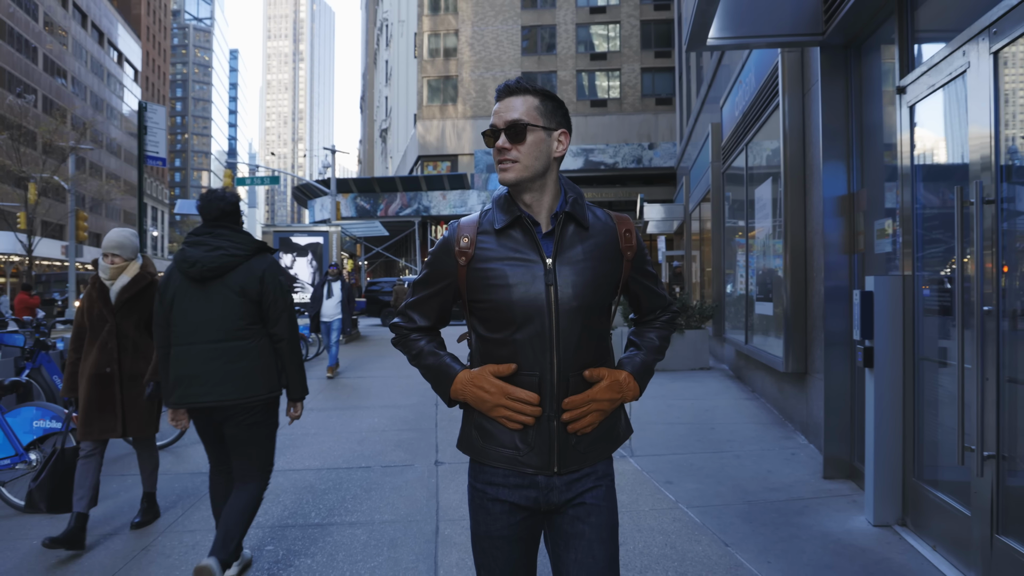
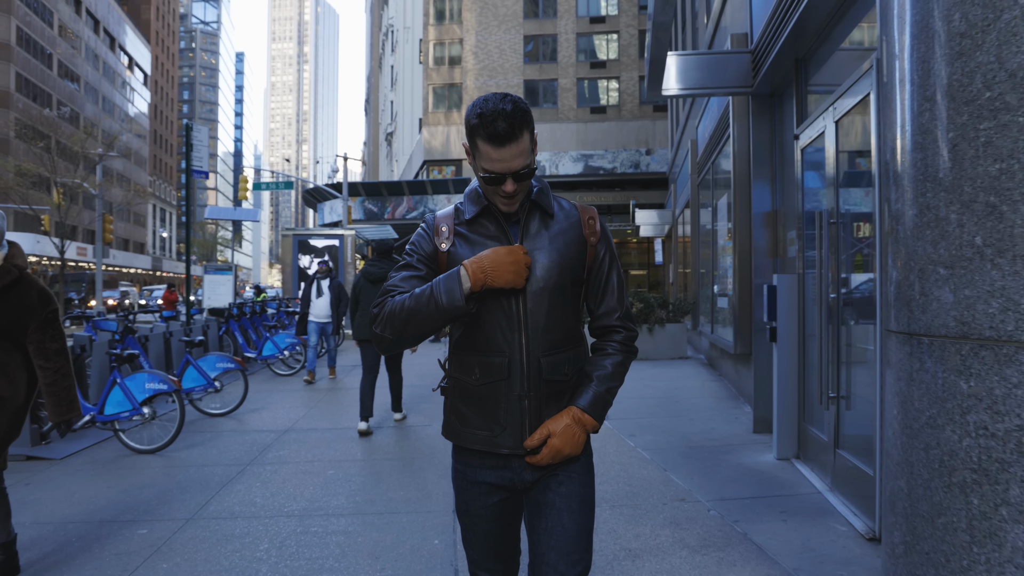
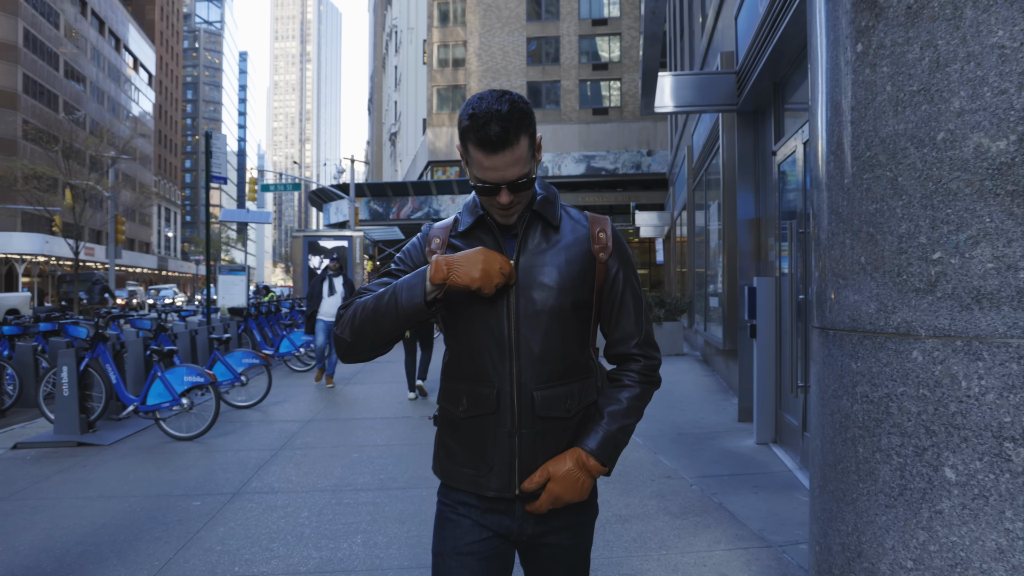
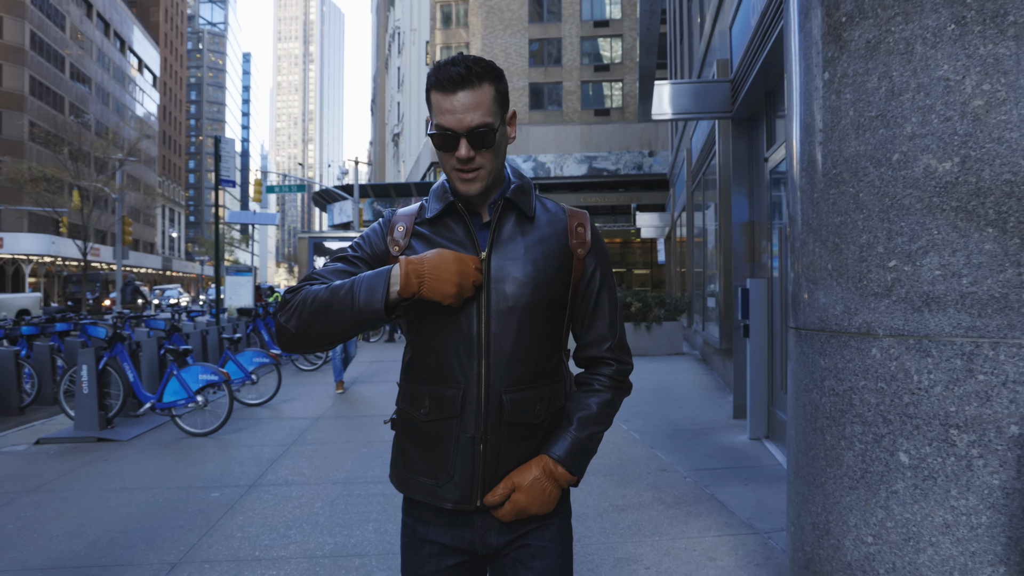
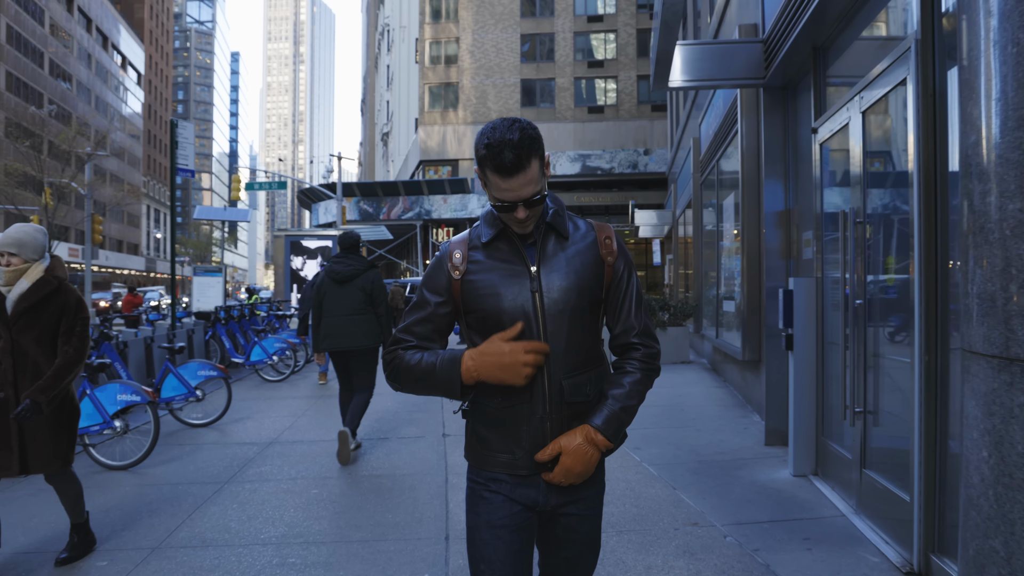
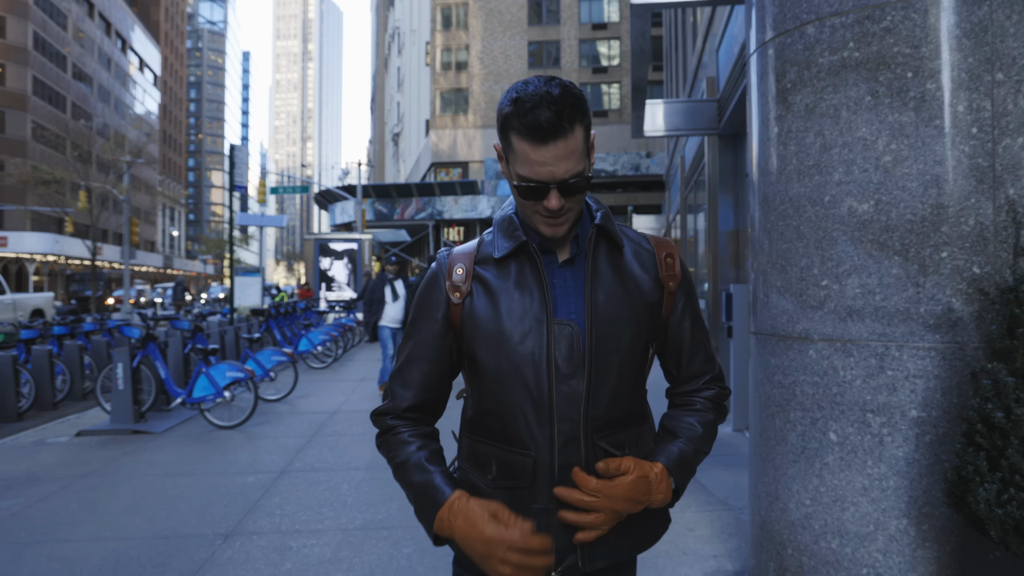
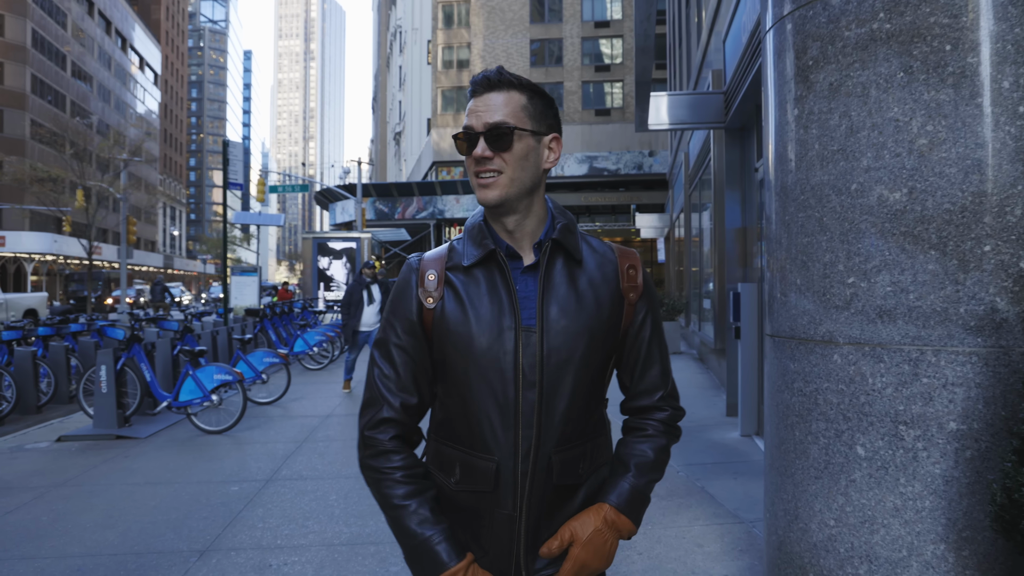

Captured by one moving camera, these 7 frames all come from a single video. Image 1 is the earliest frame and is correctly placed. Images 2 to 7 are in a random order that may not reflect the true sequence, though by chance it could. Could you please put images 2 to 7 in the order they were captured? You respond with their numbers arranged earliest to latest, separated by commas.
5, 2, 3, 4, 7, 6
